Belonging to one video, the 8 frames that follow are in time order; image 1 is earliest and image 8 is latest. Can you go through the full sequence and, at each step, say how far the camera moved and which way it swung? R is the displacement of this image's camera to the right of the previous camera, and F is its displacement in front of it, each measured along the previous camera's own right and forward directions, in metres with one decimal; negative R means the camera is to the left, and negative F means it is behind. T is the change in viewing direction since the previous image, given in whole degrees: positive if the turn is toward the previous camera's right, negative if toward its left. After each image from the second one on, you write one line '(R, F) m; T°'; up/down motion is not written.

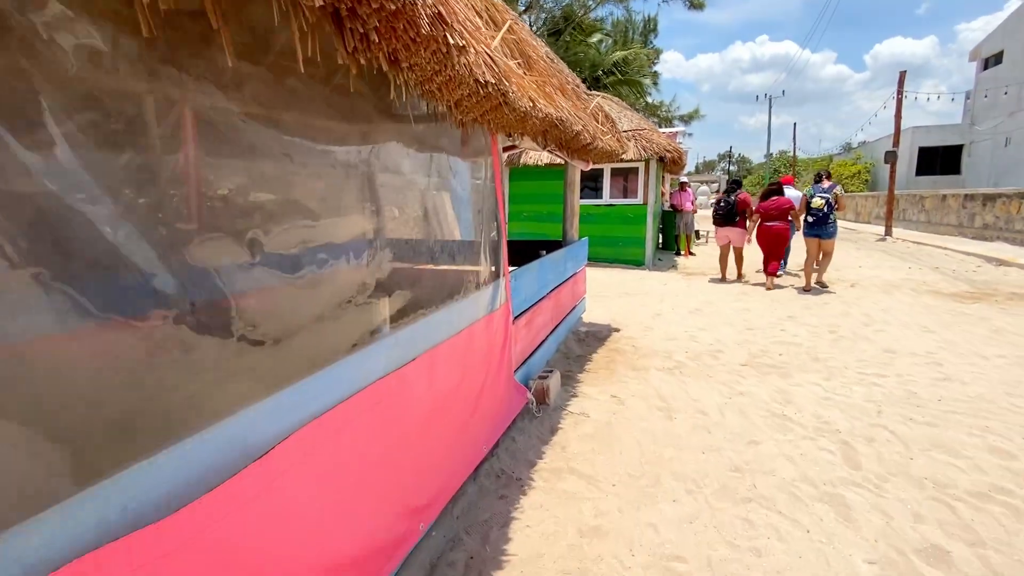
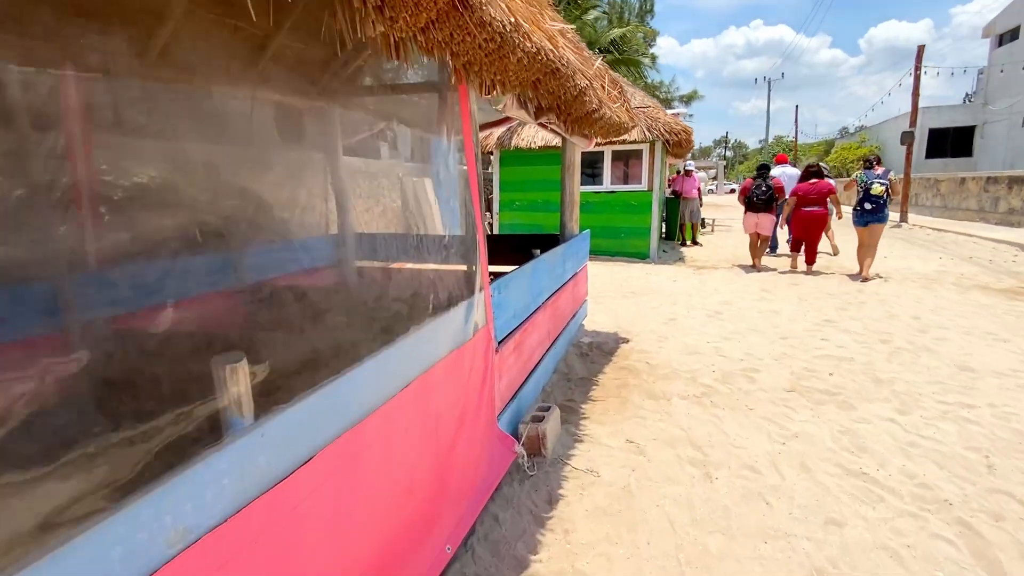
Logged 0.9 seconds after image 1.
(+0.1, +0.9) m; 0°
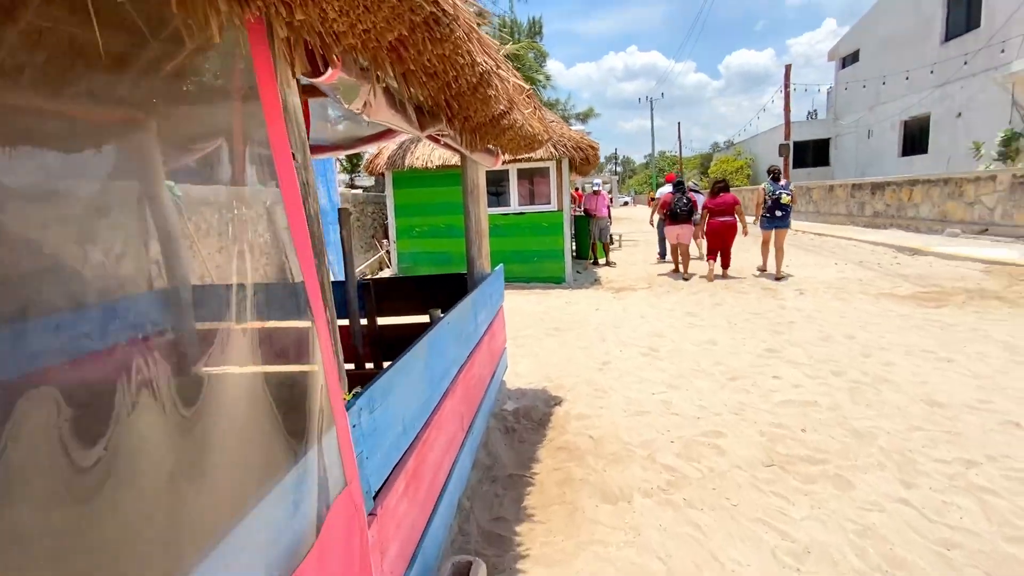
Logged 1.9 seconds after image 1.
(+0.1, +1.0) m; +11°
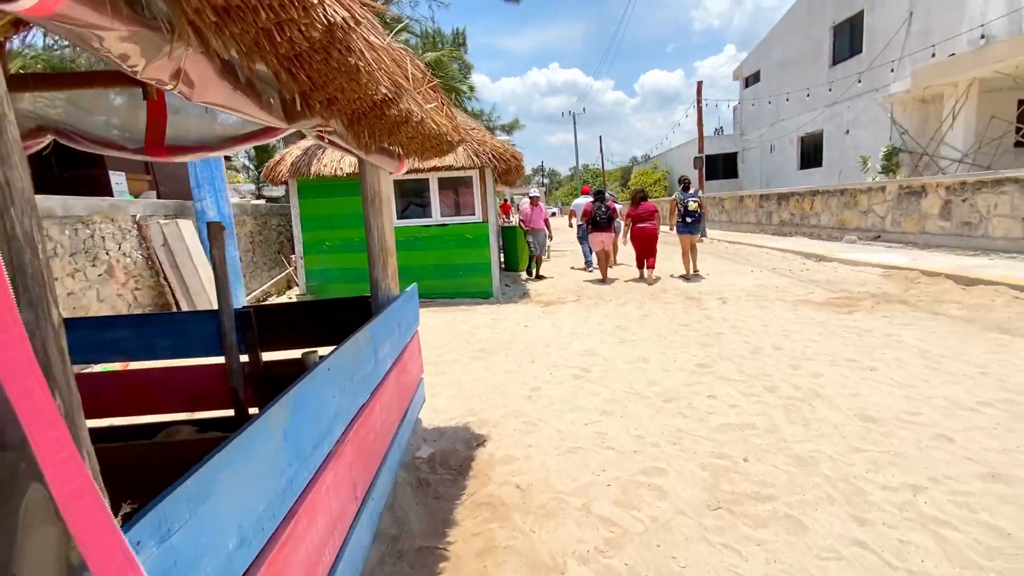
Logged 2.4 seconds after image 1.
(+0.1, +0.5) m; +8°
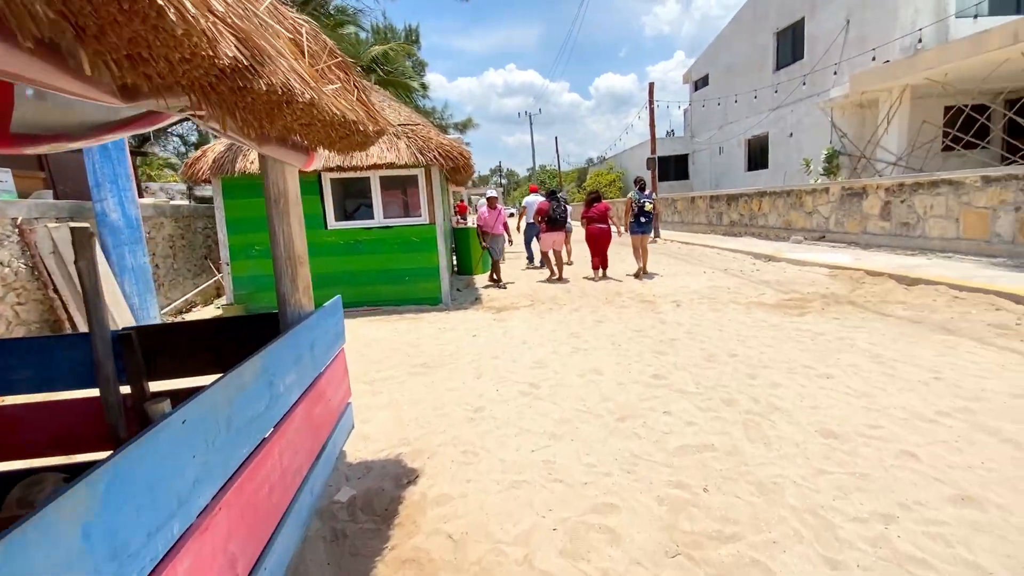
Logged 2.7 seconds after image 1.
(+0.2, +0.4) m; +5°
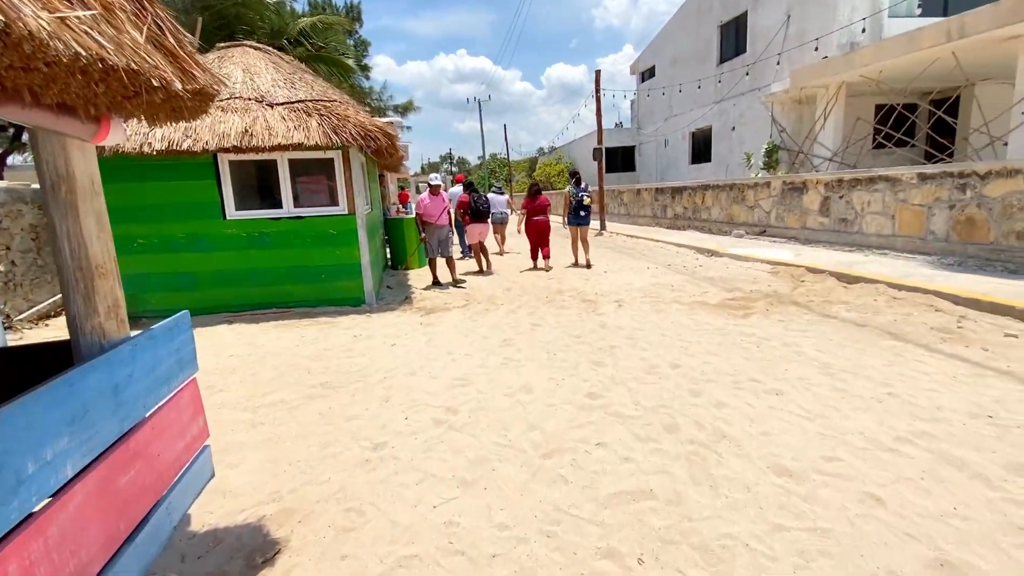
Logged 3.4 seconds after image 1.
(+0.3, +0.6) m; +6°
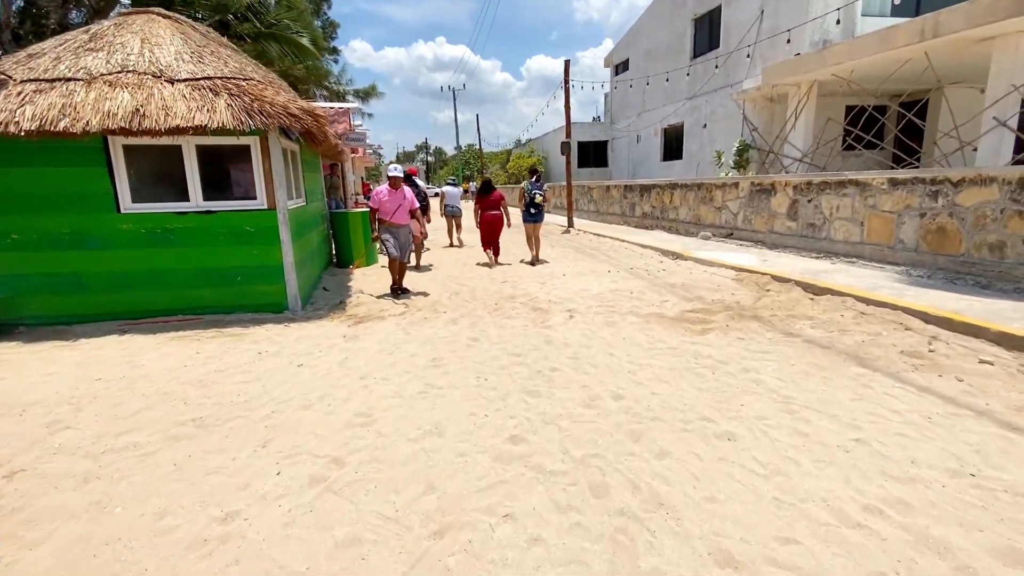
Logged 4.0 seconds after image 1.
(+0.4, +0.6) m; +3°
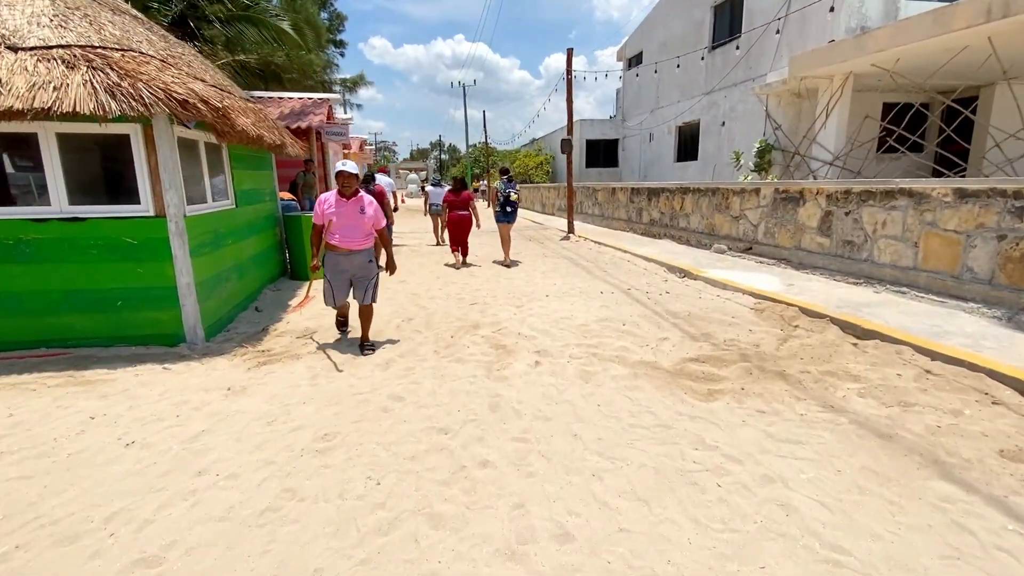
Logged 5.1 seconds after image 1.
(+0.6, +1.3) m; -2°
